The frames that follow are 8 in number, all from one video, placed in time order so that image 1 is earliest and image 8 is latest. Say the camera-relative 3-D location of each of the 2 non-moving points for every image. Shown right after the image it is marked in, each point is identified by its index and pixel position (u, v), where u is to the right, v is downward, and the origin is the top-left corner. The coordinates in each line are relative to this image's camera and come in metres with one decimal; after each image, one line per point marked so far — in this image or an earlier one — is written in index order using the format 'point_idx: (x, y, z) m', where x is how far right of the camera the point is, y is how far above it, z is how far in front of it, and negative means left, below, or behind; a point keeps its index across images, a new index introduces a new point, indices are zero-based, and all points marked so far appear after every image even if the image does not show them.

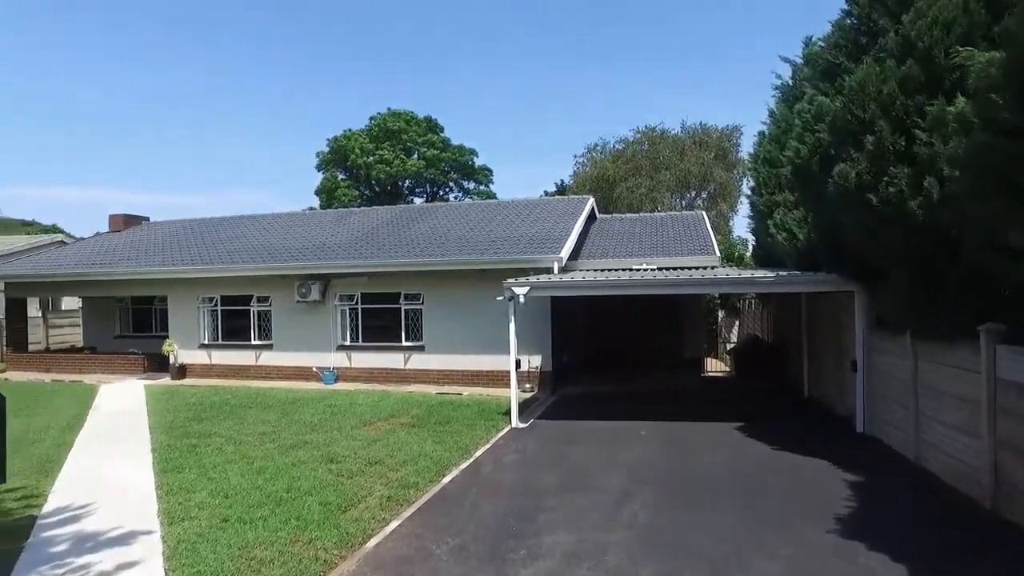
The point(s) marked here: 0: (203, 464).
0: (-3.2, -1.8, +7.3) m
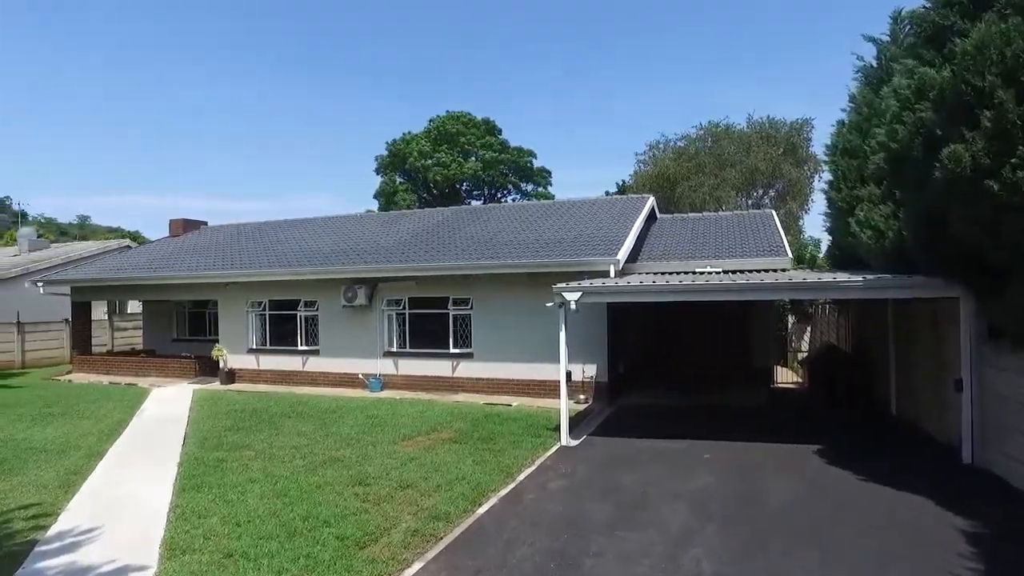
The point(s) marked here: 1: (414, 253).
0: (-2.8, -1.9, +6.8) m
1: (-2.0, +0.7, +14.5) m
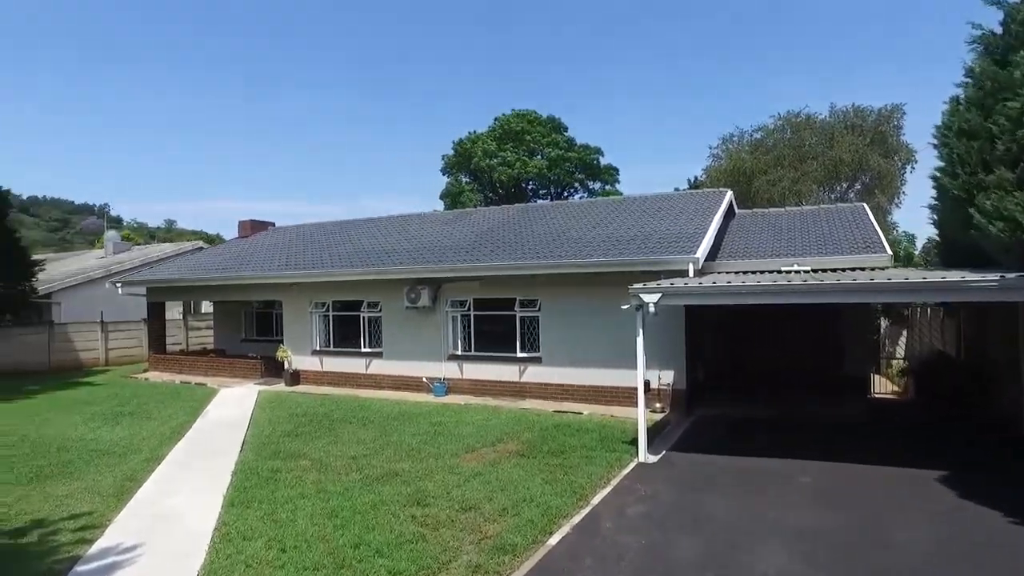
0: (-2.1, -1.9, +6.3) m
1: (-0.7, +0.7, +13.9) m
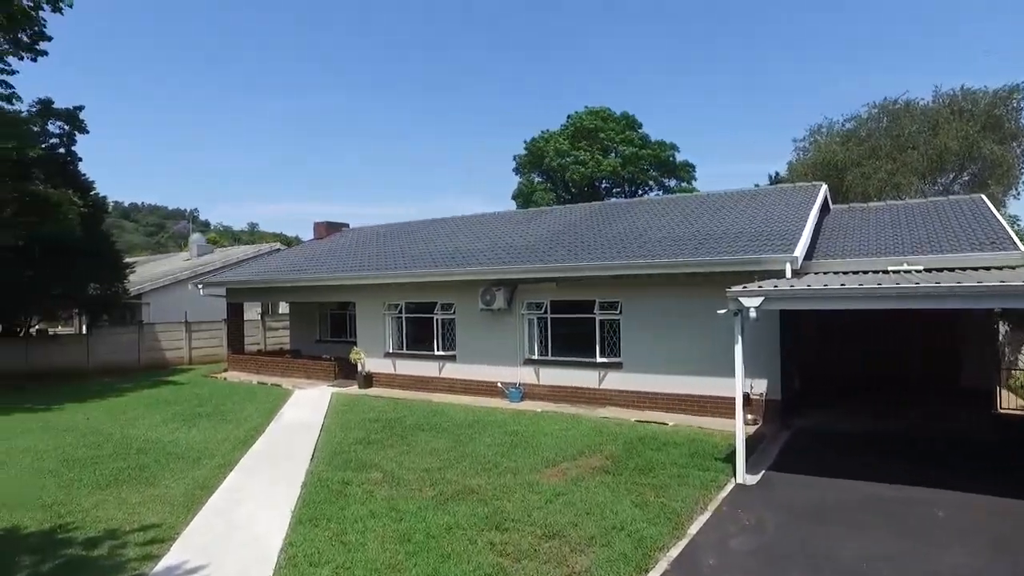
0: (-1.4, -1.9, +5.9) m
1: (+0.8, +0.7, +13.3) m
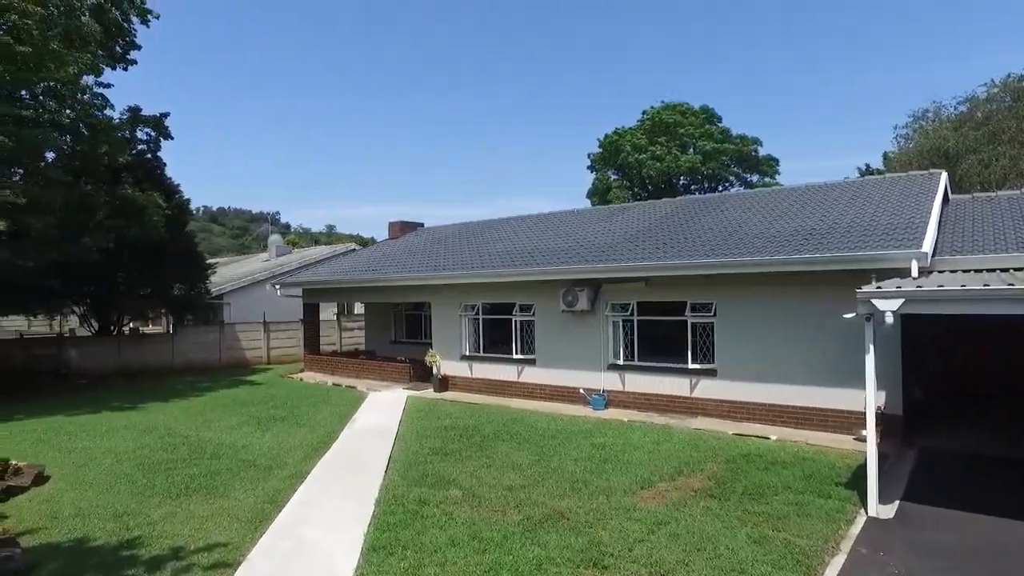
0: (-0.7, -1.9, +5.3) m
1: (+2.3, +0.7, +12.4) m
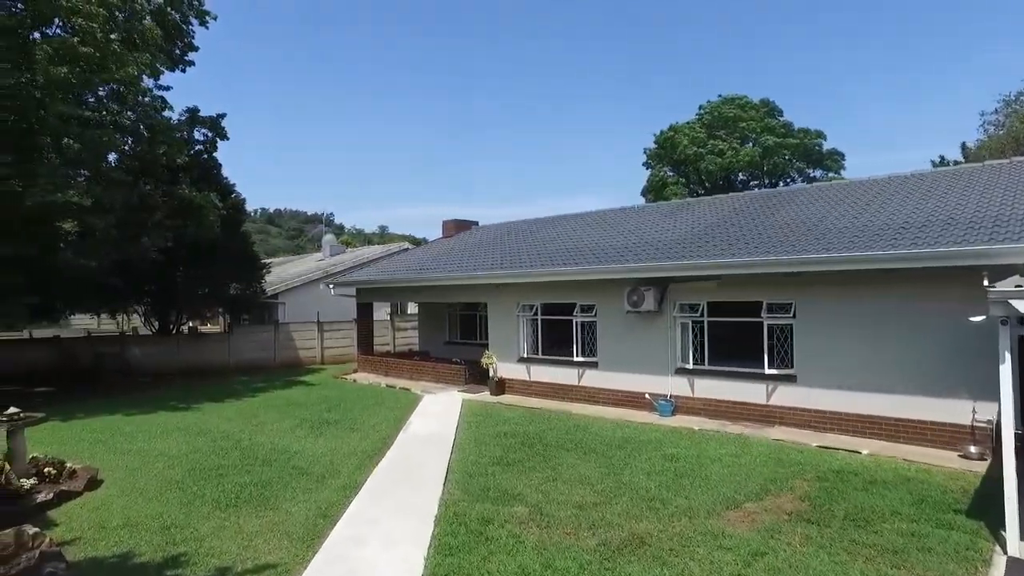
0: (-0.1, -1.9, +4.8) m
1: (+3.3, +0.7, +11.6) m
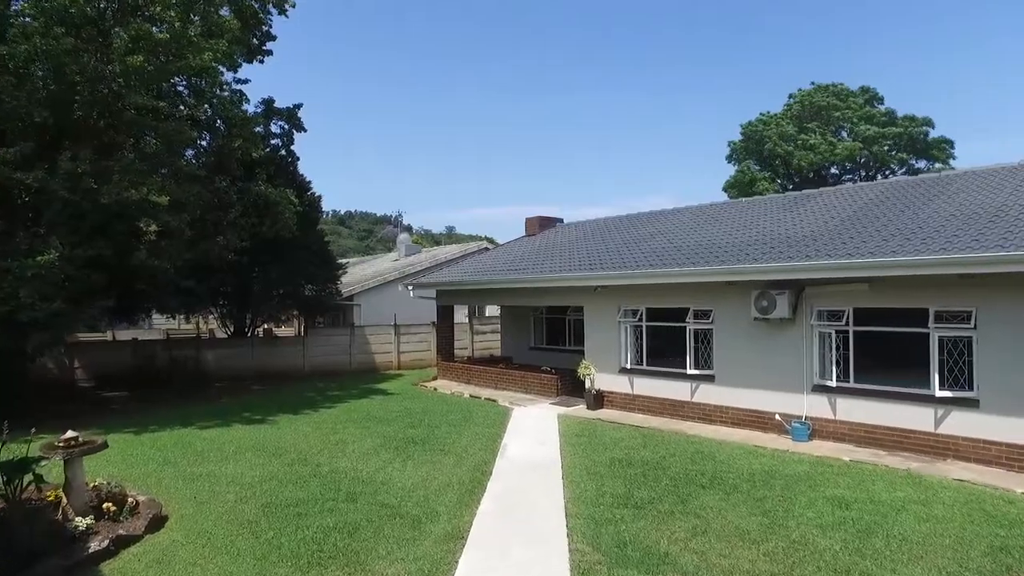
0: (+0.8, -2.0, +3.3) m
1: (+4.9, +0.6, +9.9) m
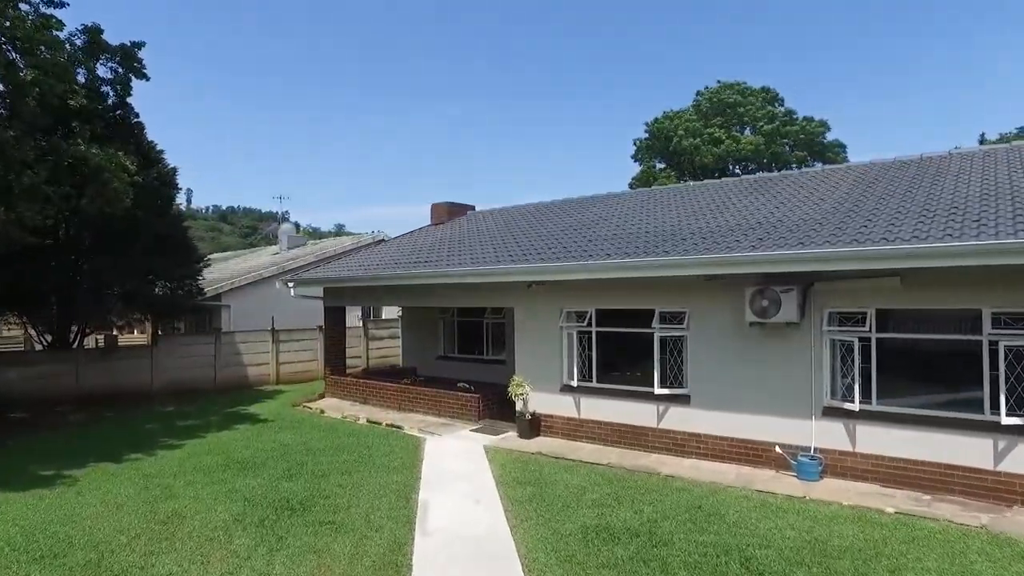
0: (+1.0, -1.9, +0.6) m
1: (+4.1, +0.7, +7.7) m
